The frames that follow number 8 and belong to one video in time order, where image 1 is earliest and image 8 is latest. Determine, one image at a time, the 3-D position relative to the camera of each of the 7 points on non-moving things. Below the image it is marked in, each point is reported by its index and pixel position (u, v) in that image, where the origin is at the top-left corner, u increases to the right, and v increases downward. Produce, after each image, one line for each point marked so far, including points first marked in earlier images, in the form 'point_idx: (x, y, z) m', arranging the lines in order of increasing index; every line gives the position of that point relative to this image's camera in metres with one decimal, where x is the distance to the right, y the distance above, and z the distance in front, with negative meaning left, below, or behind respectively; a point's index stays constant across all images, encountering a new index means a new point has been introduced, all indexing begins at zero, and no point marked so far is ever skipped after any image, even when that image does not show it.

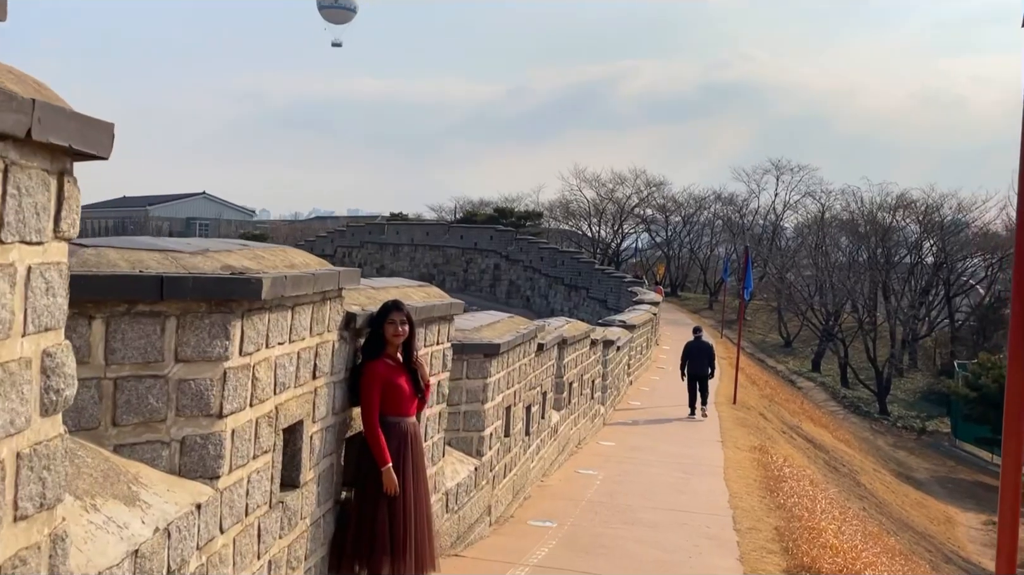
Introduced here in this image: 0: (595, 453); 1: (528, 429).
0: (+1.1, -2.4, +13.1) m
1: (+0.1, -1.6, +10.2) m
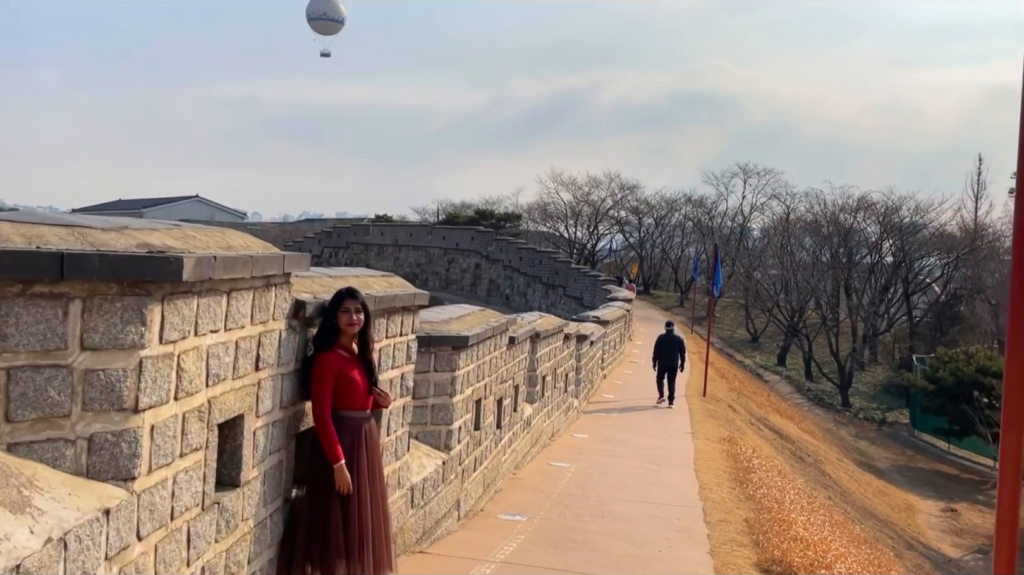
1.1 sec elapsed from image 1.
0: (+0.8, -2.3, +12.8) m
1: (-0.2, -1.5, +9.9) m
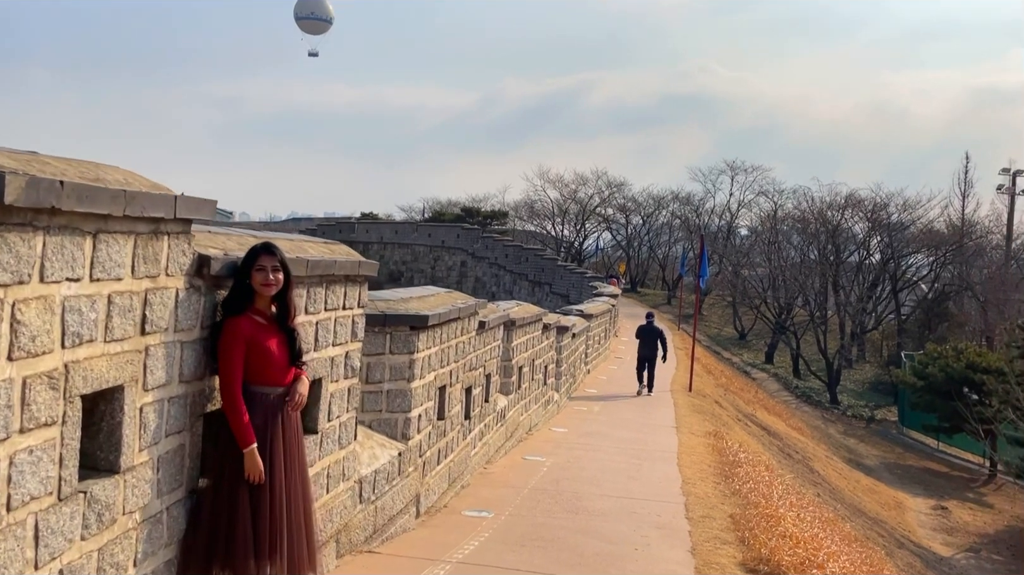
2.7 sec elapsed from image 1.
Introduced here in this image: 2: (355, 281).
0: (+0.5, -2.1, +12.2) m
1: (-0.5, -1.3, +9.2) m
2: (-1.0, 0.0, +5.5) m
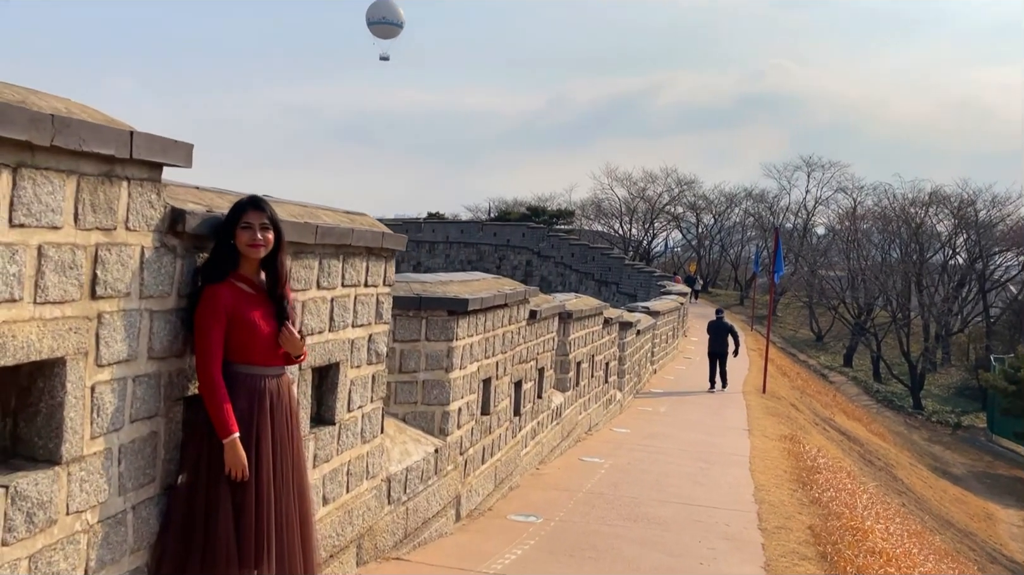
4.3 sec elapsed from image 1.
0: (+1.3, -2.0, +11.5) m
1: (0.0, -1.2, +8.6) m
2: (-0.8, +0.2, +4.9) m
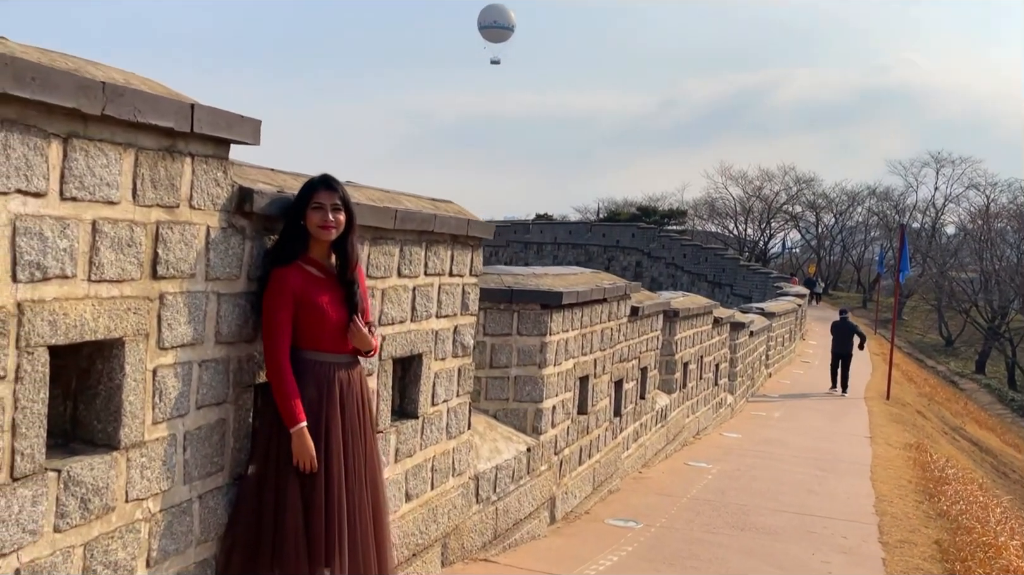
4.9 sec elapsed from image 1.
0: (+2.6, -2.0, +11.0) m
1: (+1.0, -1.2, +8.3) m
2: (-0.3, +0.2, +4.7) m
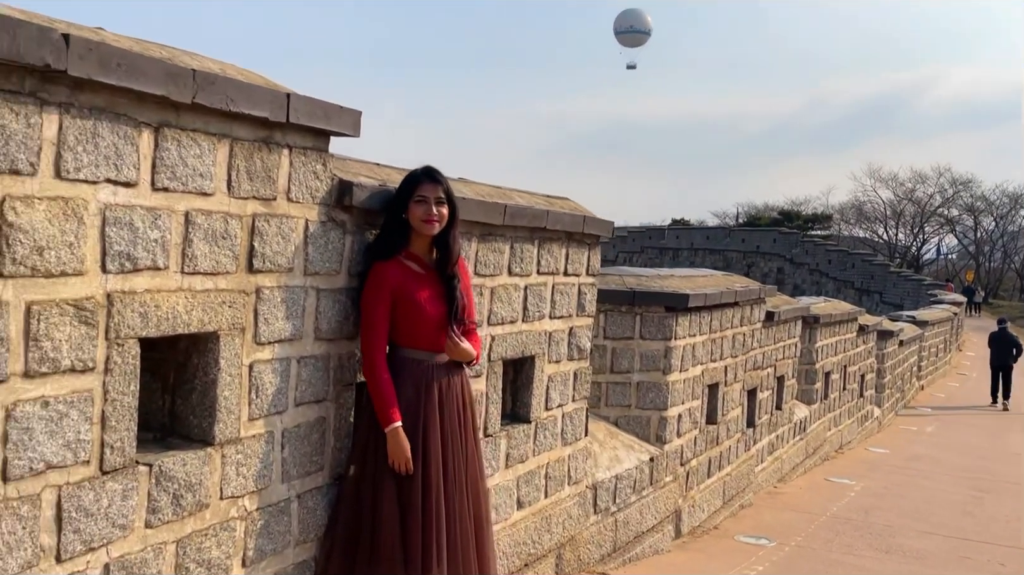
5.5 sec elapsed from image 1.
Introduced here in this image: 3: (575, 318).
0: (+4.1, -2.0, +10.3) m
1: (+2.1, -1.2, +7.8) m
2: (+0.4, +0.2, +4.5) m
3: (+0.3, -0.2, +4.5) m
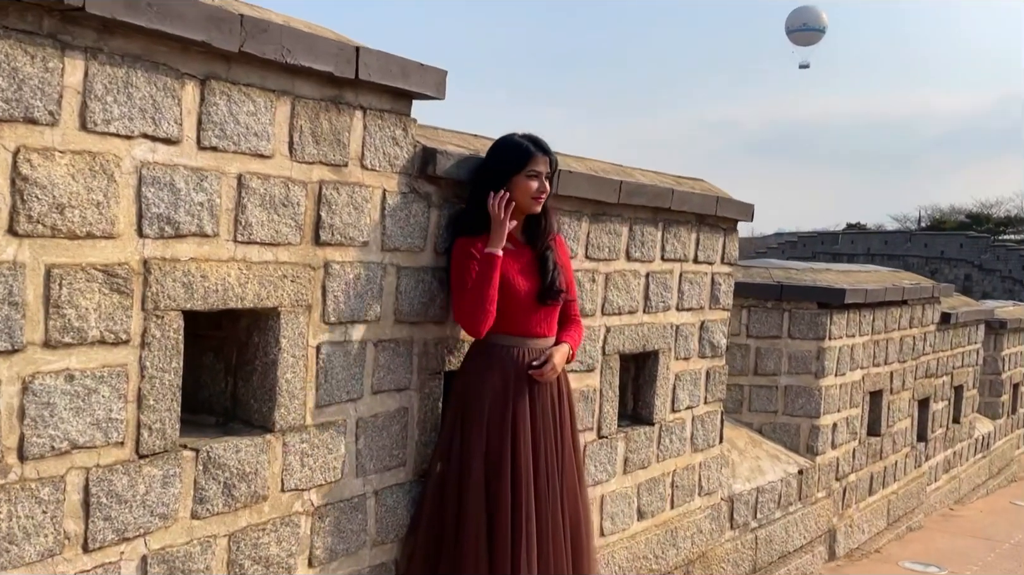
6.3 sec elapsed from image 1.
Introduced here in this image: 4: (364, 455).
0: (+5.6, -2.0, +9.0) m
1: (+3.3, -1.2, +7.0) m
2: (+0.9, +0.3, +4.1) m
3: (+0.9, -0.1, +4.1) m
4: (-0.4, -0.5, +2.6) m
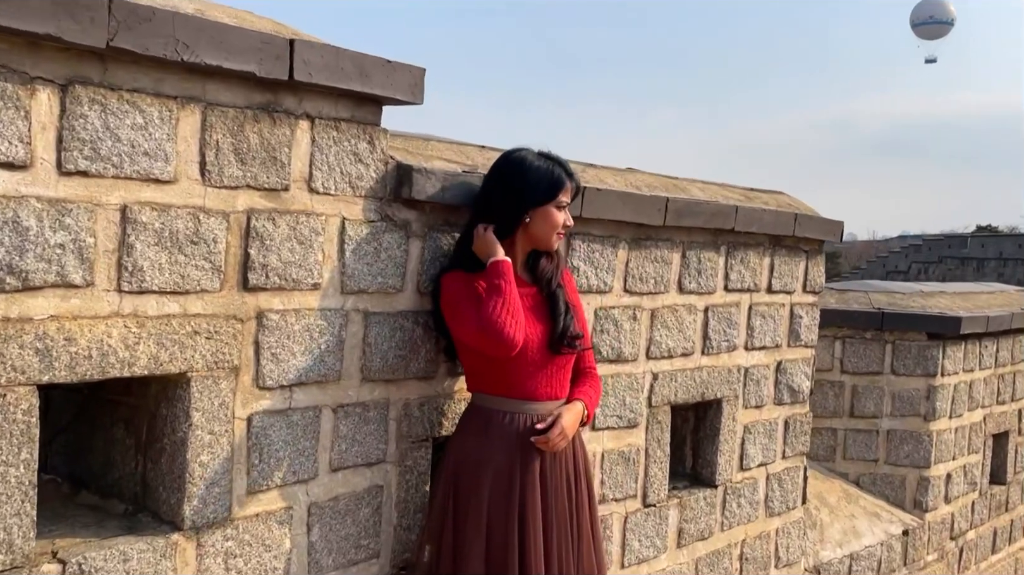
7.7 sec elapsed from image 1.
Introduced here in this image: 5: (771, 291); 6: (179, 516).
0: (+6.3, -2.2, +7.8) m
1: (+3.7, -1.3, +6.0) m
2: (+1.1, +0.1, +3.4) m
3: (+1.1, -0.2, +3.4) m
4: (-0.5, -0.6, +2.0) m
5: (+1.0, 0.0, +3.3) m
6: (-0.7, -0.5, +1.8) m
